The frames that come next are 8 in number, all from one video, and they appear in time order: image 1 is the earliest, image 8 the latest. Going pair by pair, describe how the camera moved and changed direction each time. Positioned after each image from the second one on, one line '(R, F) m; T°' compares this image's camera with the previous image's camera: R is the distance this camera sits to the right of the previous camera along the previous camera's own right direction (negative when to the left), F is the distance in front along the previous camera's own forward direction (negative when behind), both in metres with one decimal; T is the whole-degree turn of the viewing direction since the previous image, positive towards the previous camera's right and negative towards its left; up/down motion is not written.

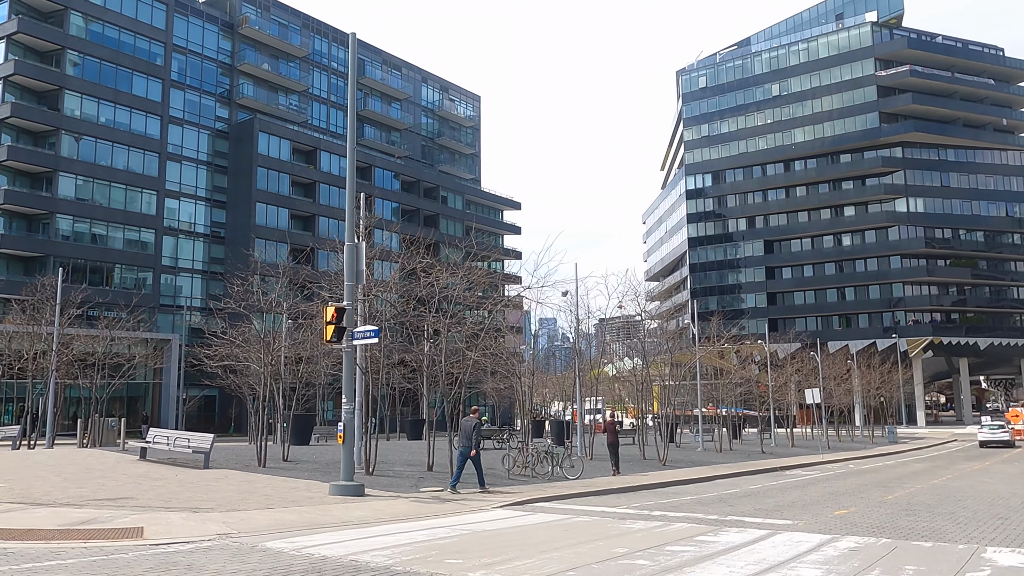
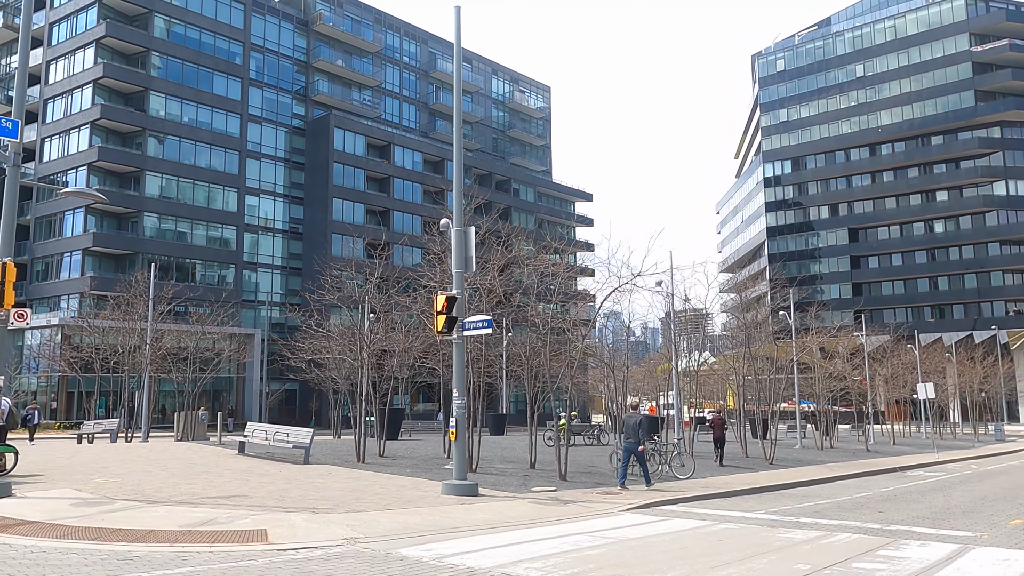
(-1.1, +1.0) m; -5°
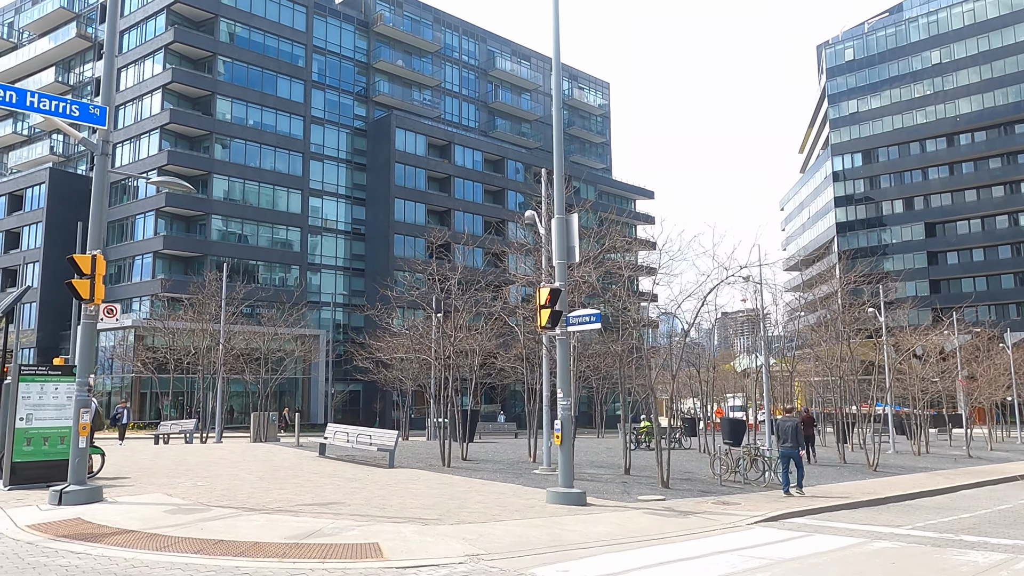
(-1.0, +1.0) m; -4°
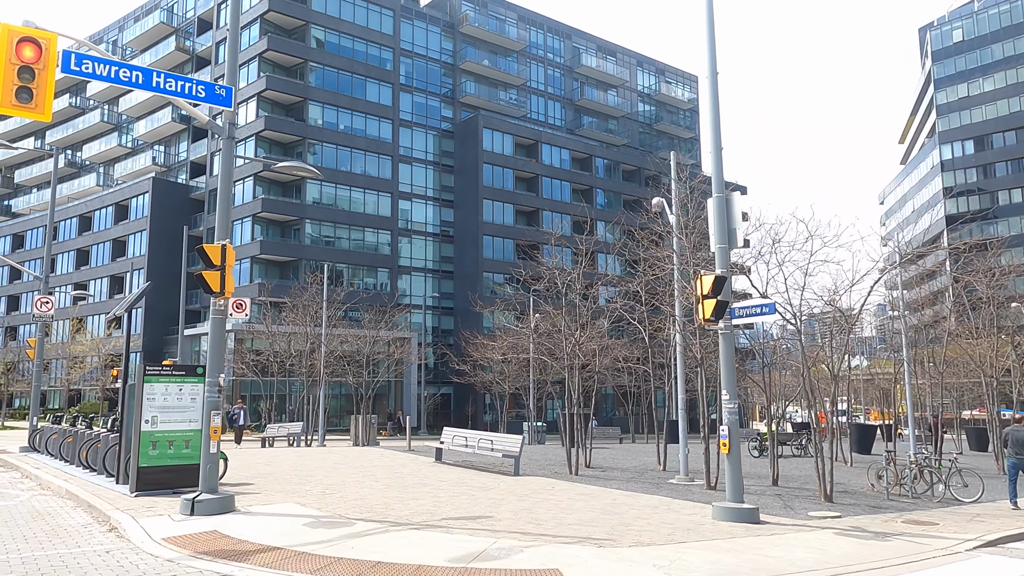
(-1.2, +1.3) m; -6°
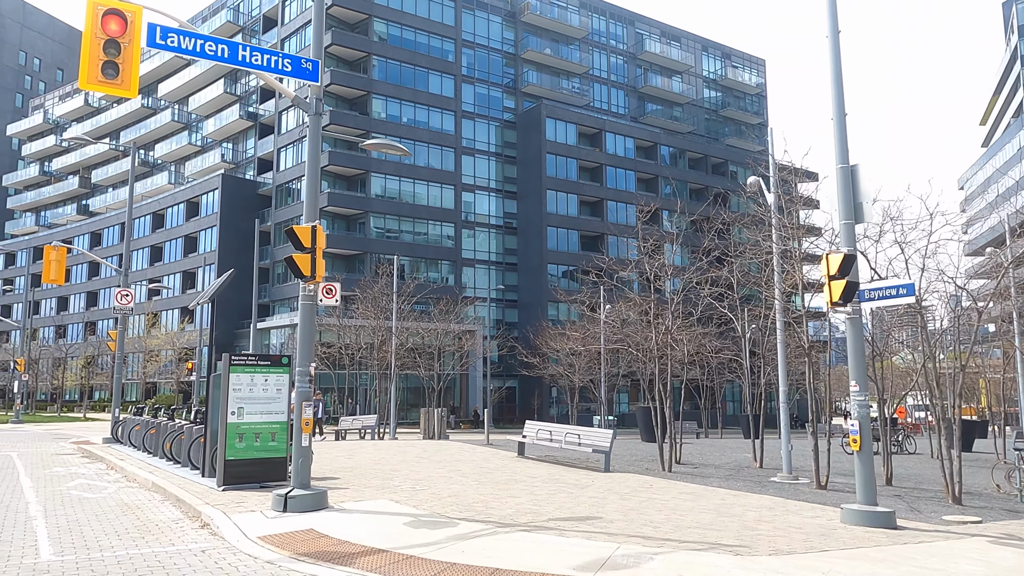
(-0.7, +0.8) m; -4°
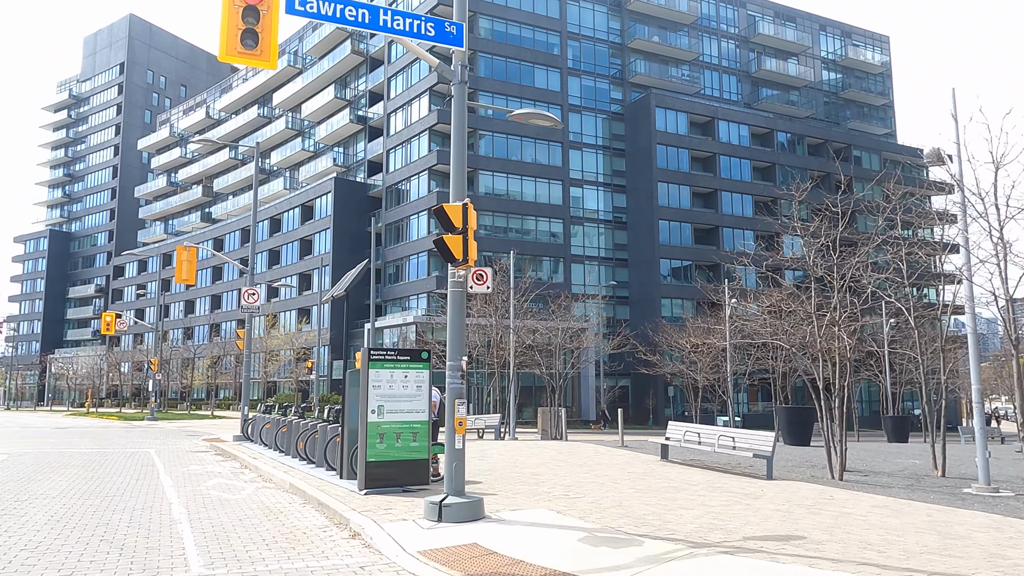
(-0.9, +1.1) m; -7°
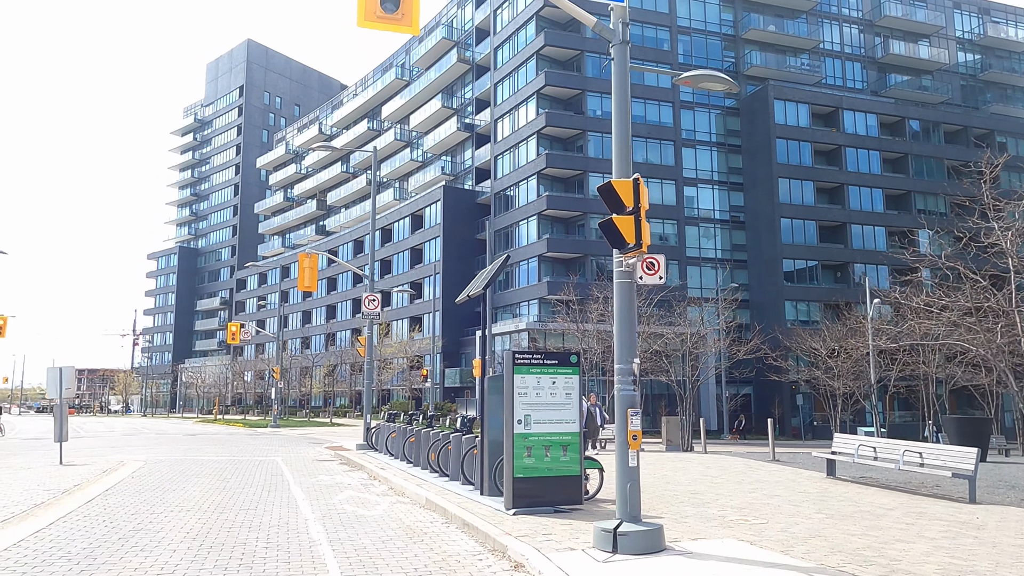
(-0.8, +1.2) m; -8°
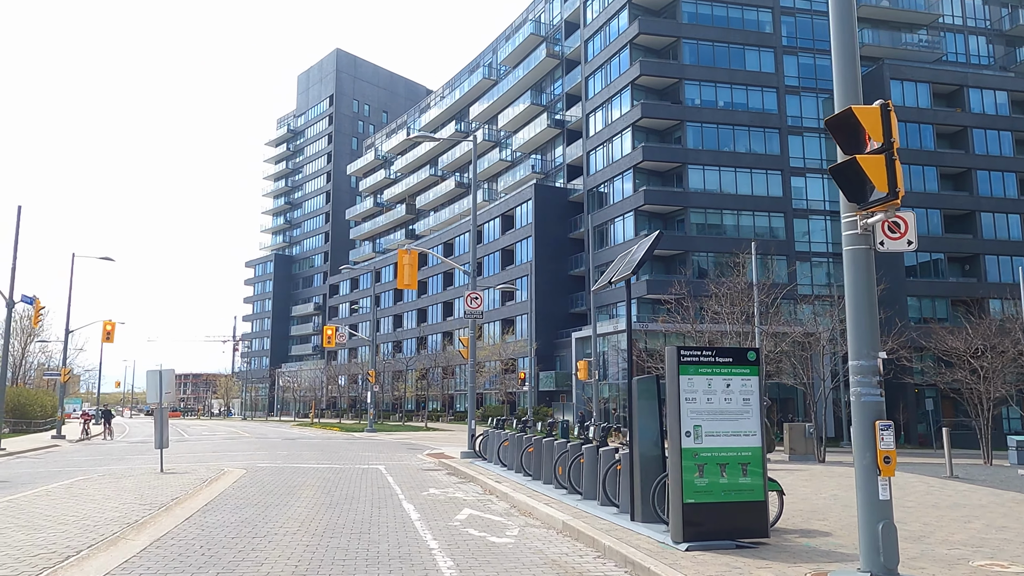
(-0.9, +1.8) m; -6°
